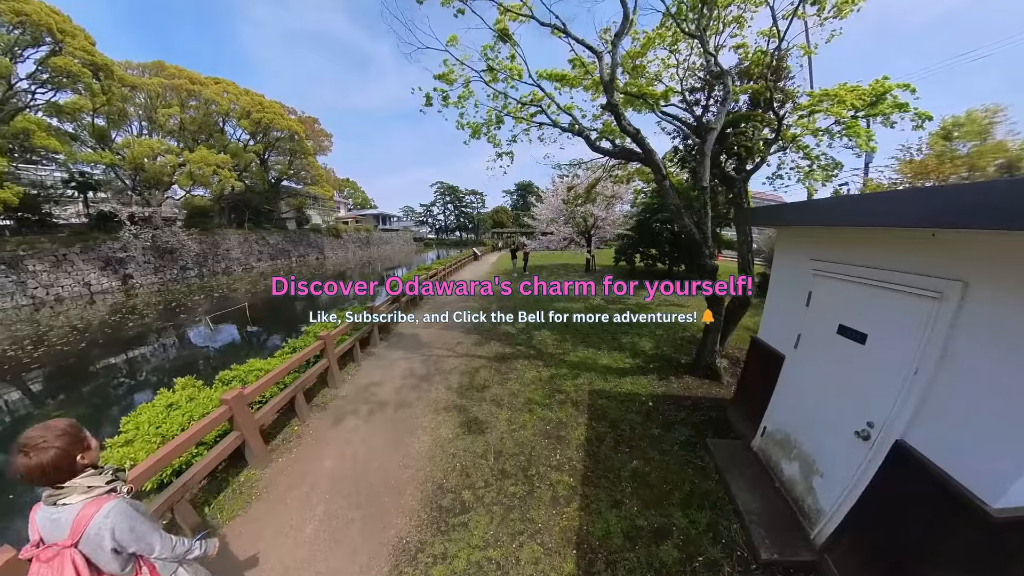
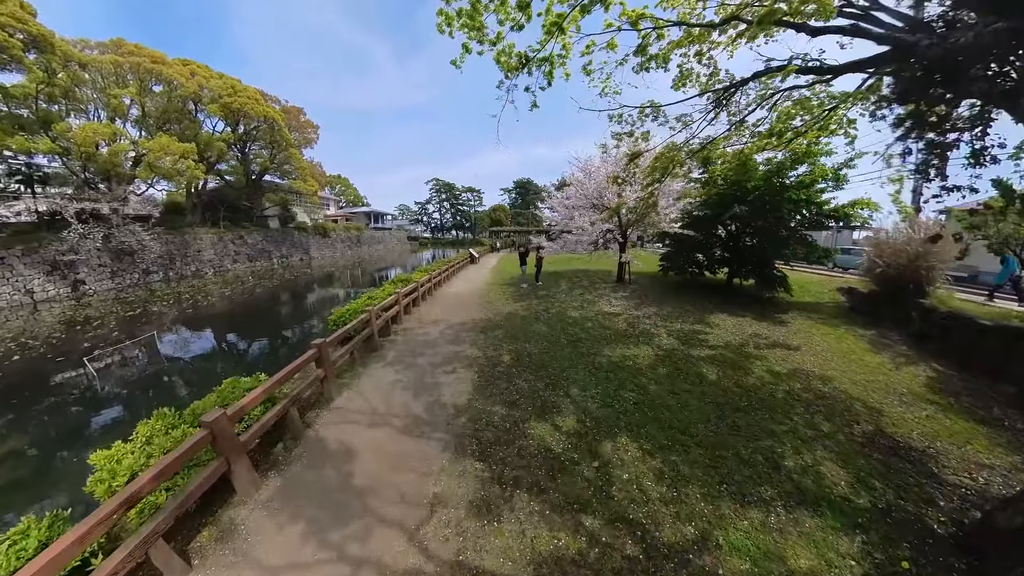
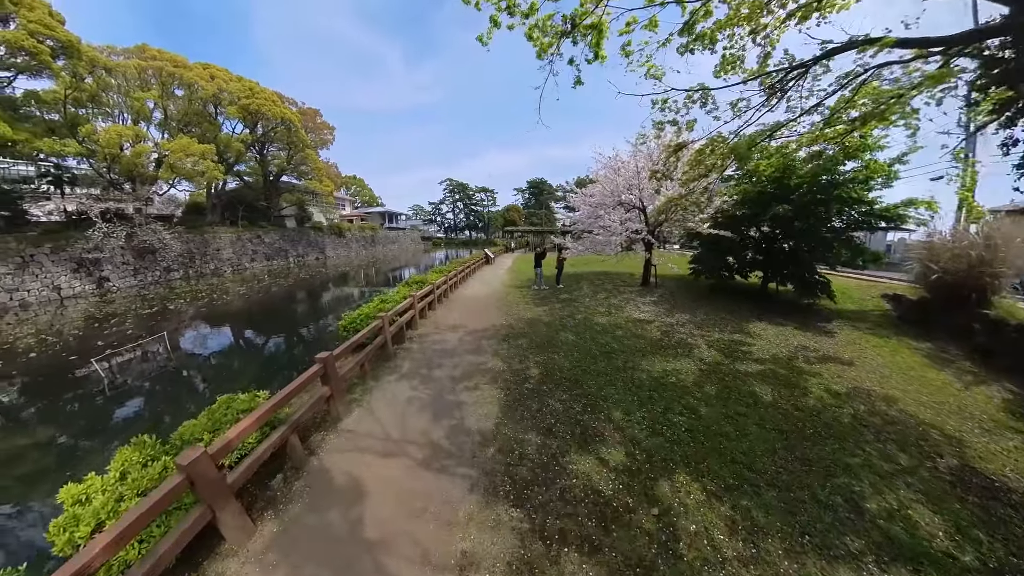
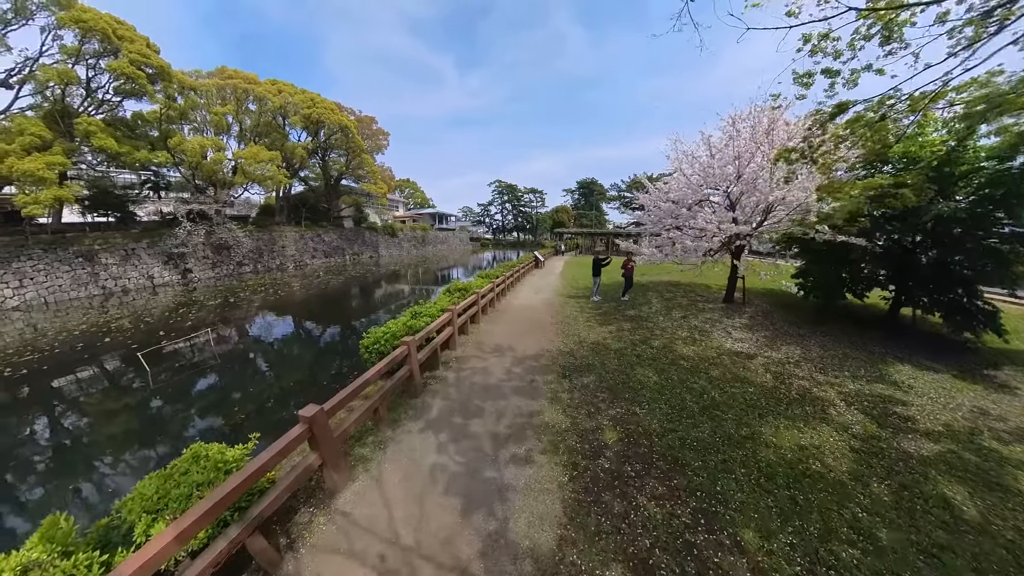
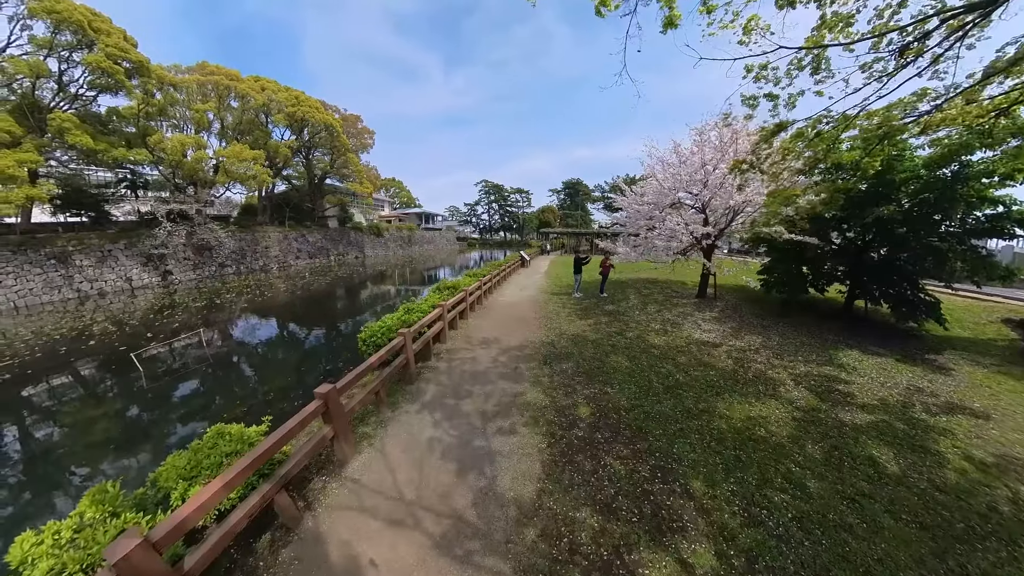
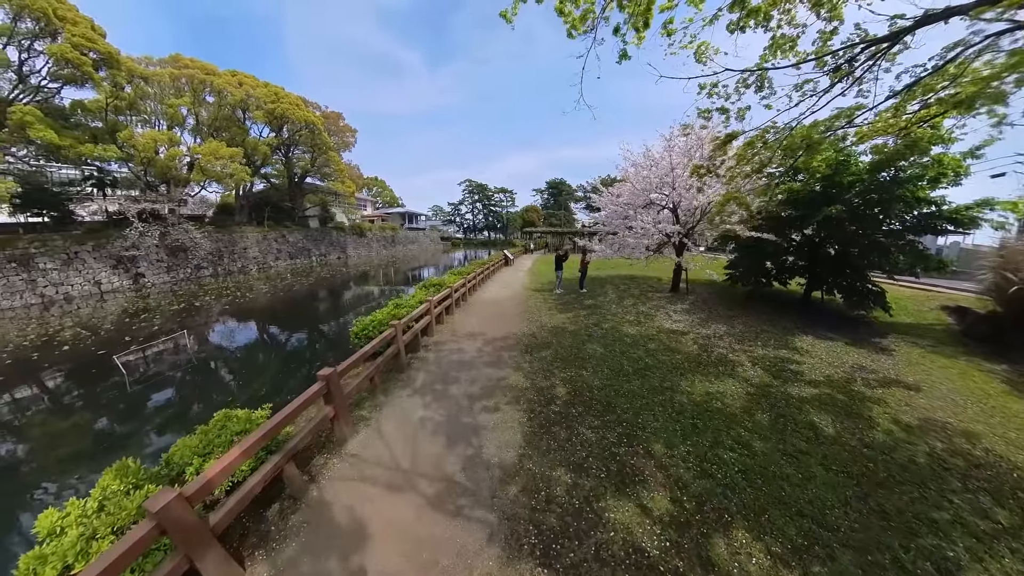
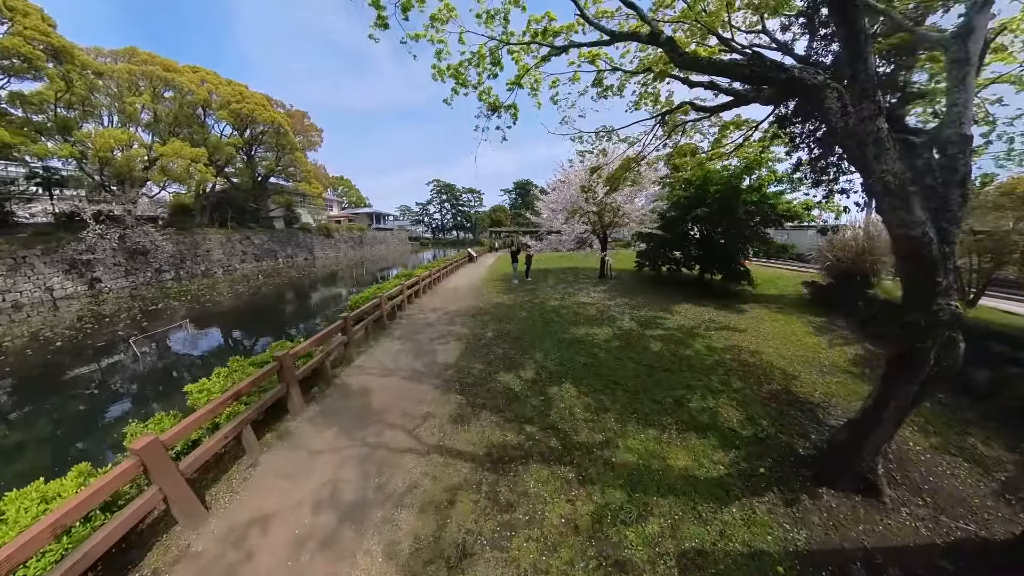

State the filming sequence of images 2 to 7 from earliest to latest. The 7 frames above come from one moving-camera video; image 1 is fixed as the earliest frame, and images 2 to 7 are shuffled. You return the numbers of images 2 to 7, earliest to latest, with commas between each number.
7, 2, 3, 6, 5, 4
